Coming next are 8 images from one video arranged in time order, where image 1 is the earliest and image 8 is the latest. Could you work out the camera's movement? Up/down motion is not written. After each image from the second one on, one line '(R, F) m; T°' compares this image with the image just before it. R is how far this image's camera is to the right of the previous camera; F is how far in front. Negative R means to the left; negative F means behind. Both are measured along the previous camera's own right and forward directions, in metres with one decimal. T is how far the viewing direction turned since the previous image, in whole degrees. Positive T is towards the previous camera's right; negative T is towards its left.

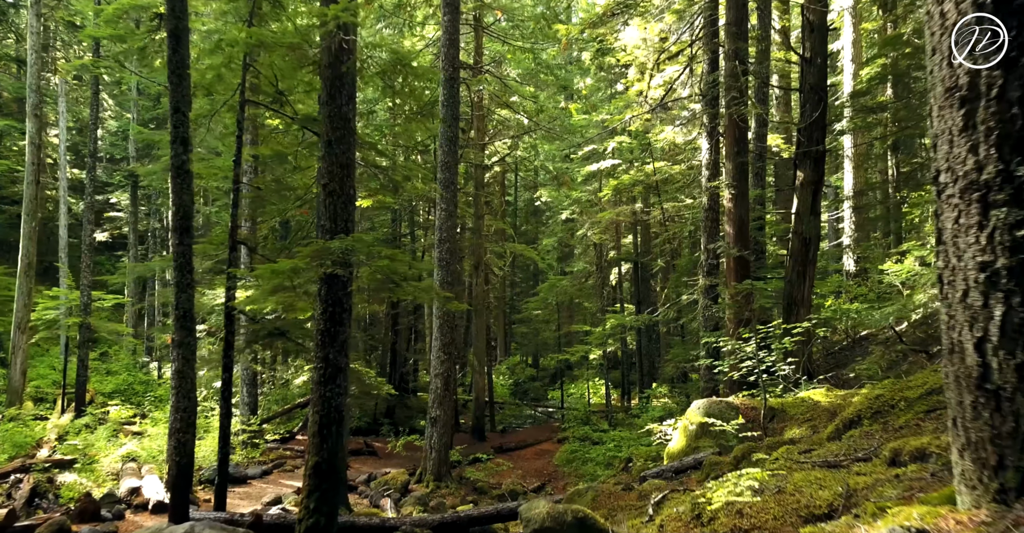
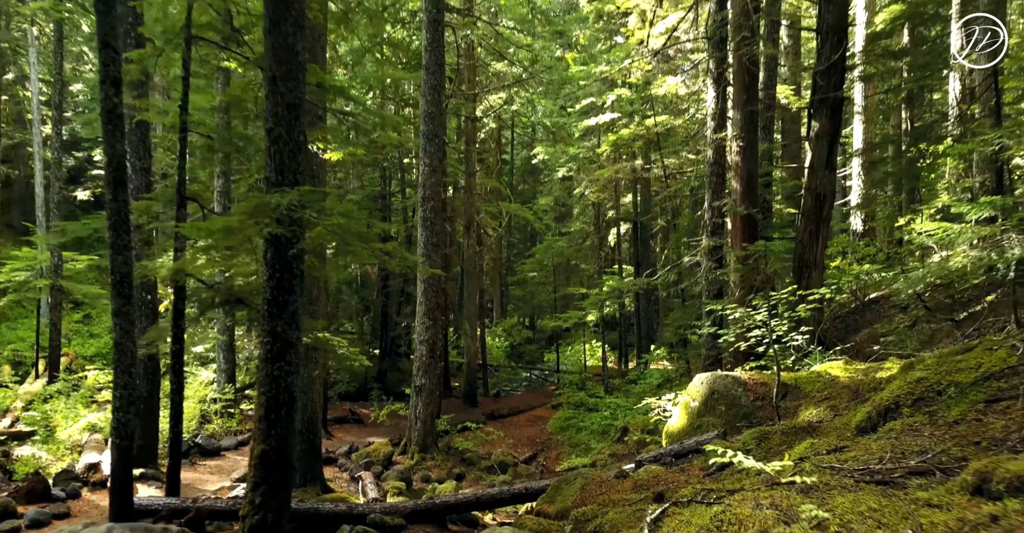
(+0.2, +1.1) m; 0°
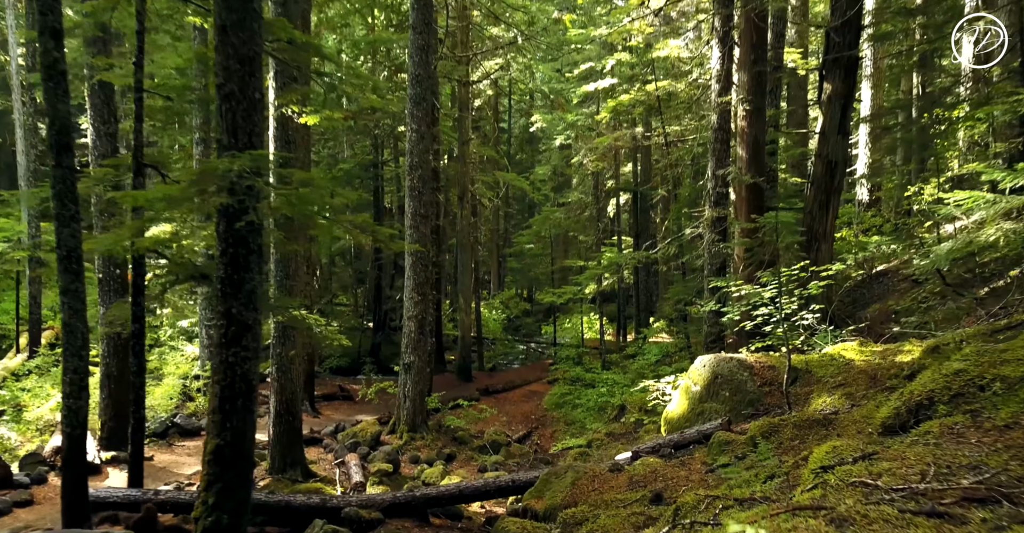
(+0.1, +0.7) m; 0°
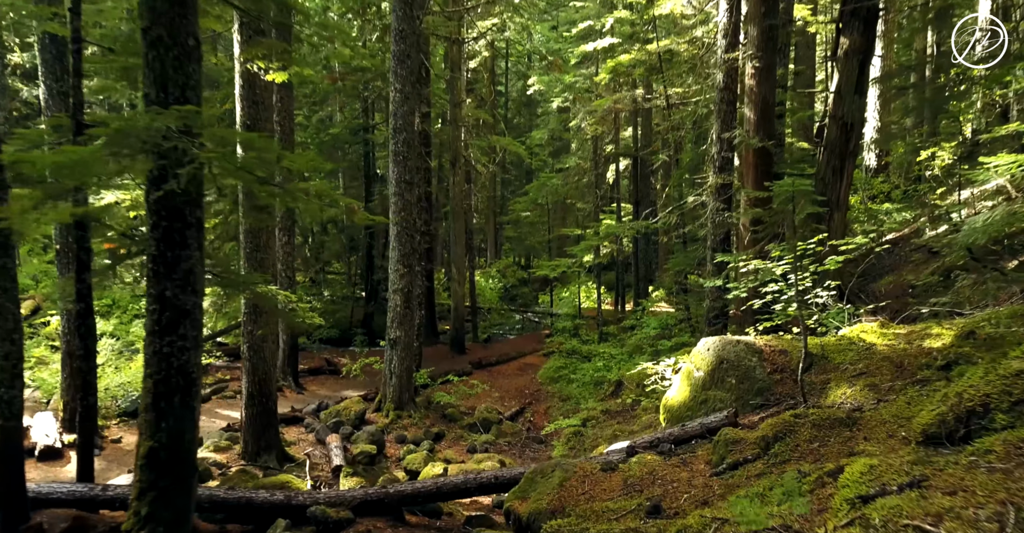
(+0.1, +0.8) m; 0°
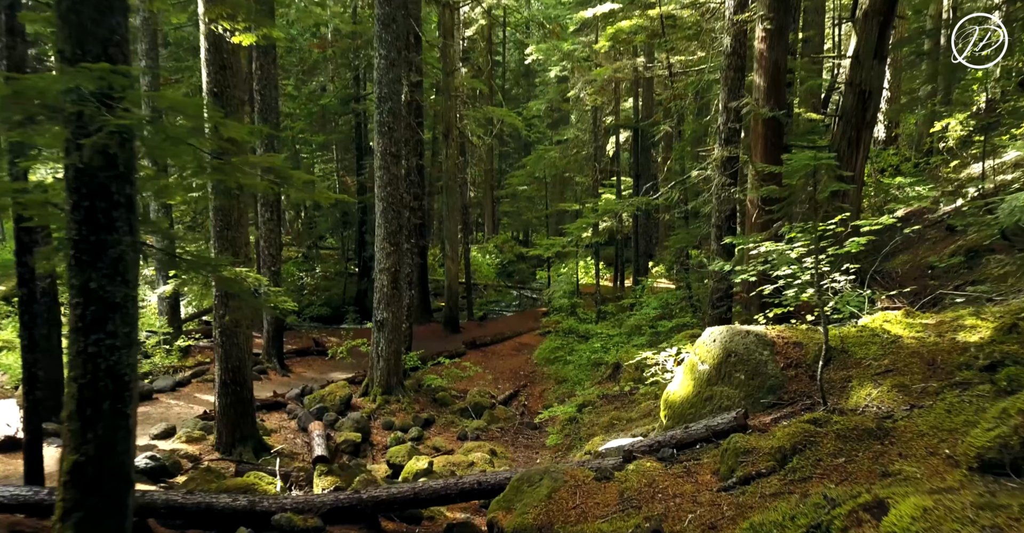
(+0.1, +0.7) m; 0°
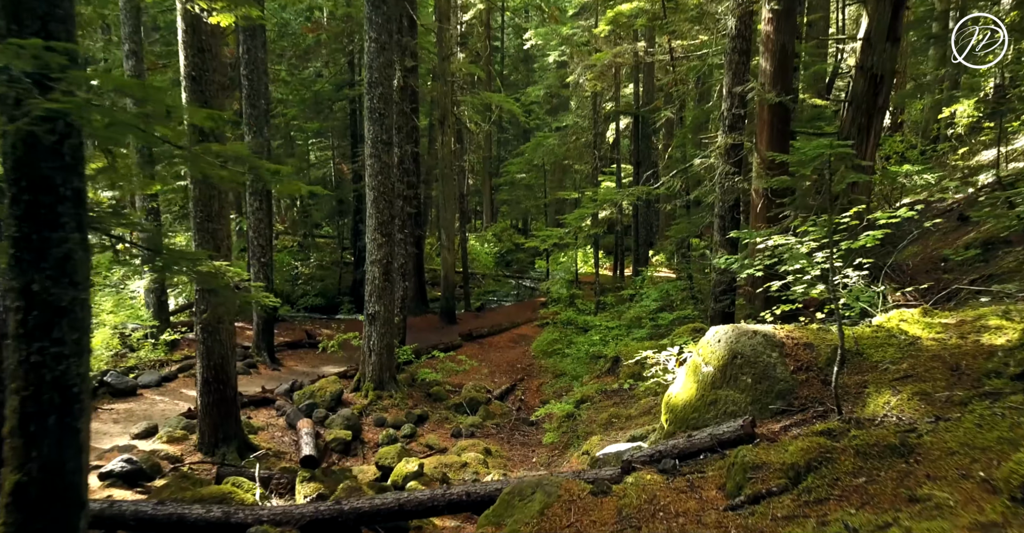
(+0.1, +0.4) m; 0°
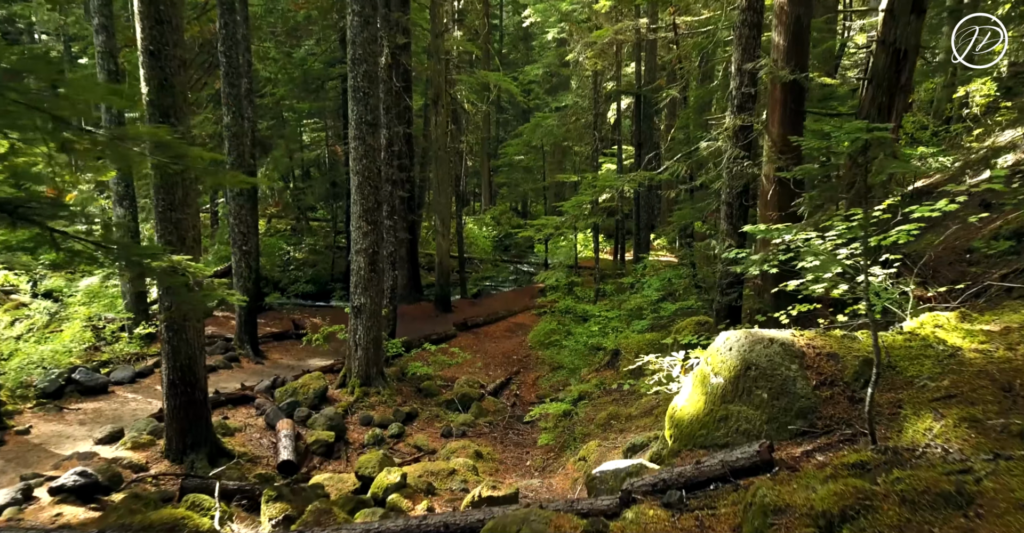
(+0.1, +0.8) m; 0°
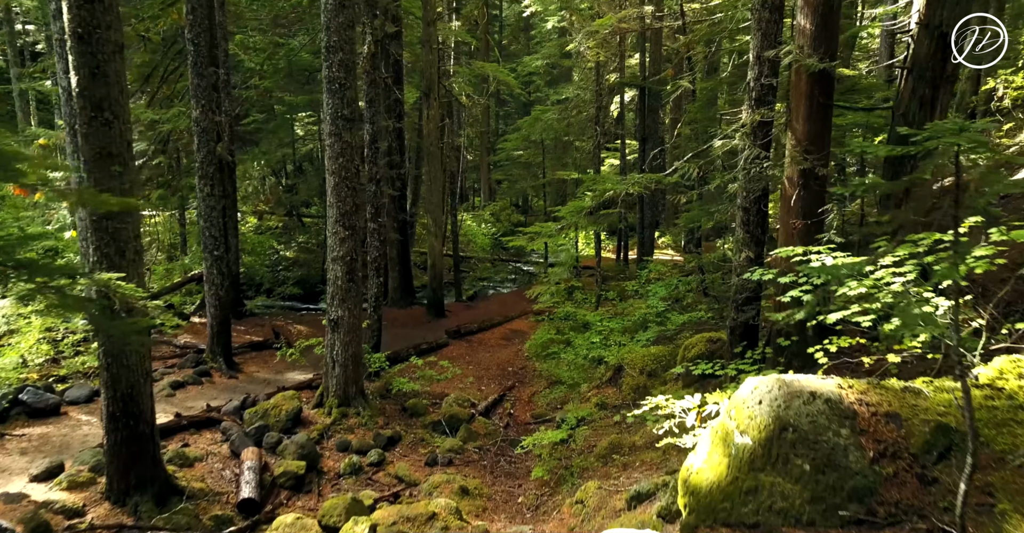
(+0.1, +1.2) m; 0°
